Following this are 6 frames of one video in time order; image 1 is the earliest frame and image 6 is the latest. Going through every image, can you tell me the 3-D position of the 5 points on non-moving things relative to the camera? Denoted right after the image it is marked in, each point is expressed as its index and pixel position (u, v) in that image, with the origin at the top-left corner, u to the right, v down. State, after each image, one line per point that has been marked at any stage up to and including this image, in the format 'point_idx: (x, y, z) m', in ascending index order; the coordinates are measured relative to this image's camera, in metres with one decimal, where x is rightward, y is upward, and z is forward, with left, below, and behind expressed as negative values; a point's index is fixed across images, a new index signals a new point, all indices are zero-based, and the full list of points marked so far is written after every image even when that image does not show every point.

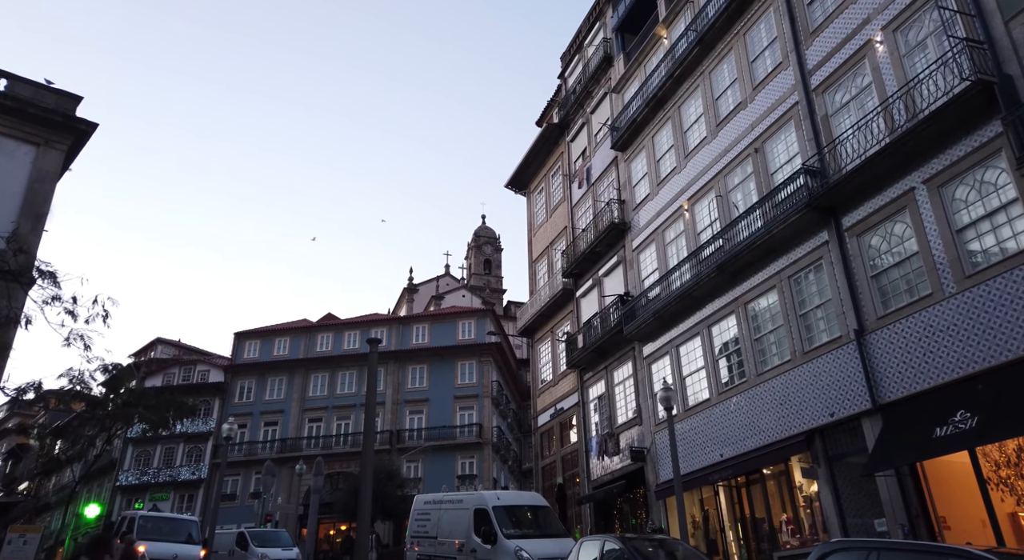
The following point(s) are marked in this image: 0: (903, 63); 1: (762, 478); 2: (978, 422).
0: (+7.5, +4.2, +14.3) m
1: (+5.6, -4.4, +16.8) m
2: (+7.0, -2.1, +11.3) m
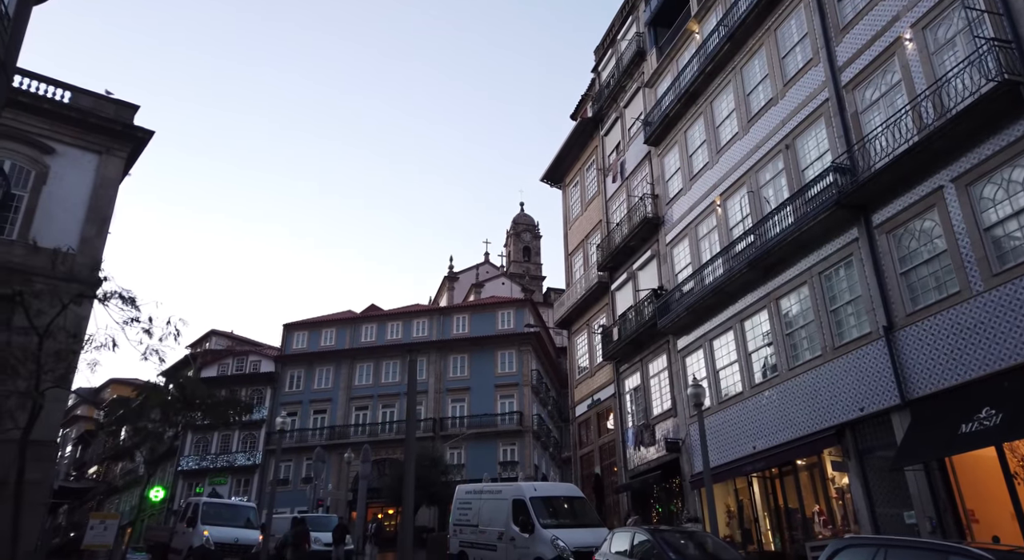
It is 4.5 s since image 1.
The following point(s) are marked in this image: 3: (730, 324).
0: (+8.1, +4.3, +14.4) m
1: (+6.5, -4.3, +17.1) m
2: (+7.5, -2.1, +11.5) m
3: (+5.8, -1.2, +19.6) m
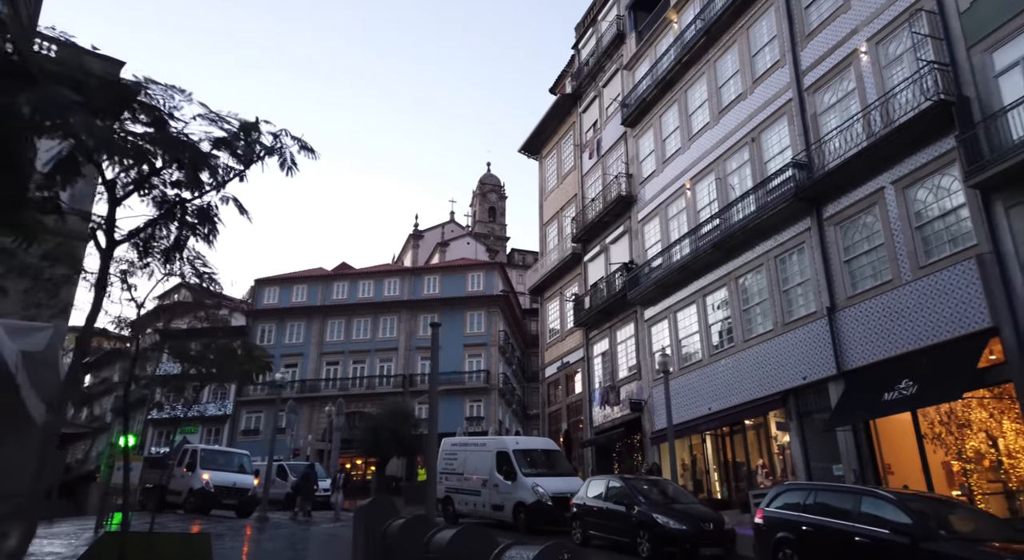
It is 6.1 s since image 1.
0: (+8.1, +4.5, +16.3) m
1: (+6.0, -3.9, +19.4) m
2: (+7.4, -2.0, +13.8) m
3: (+5.3, -0.5, +21.7) m
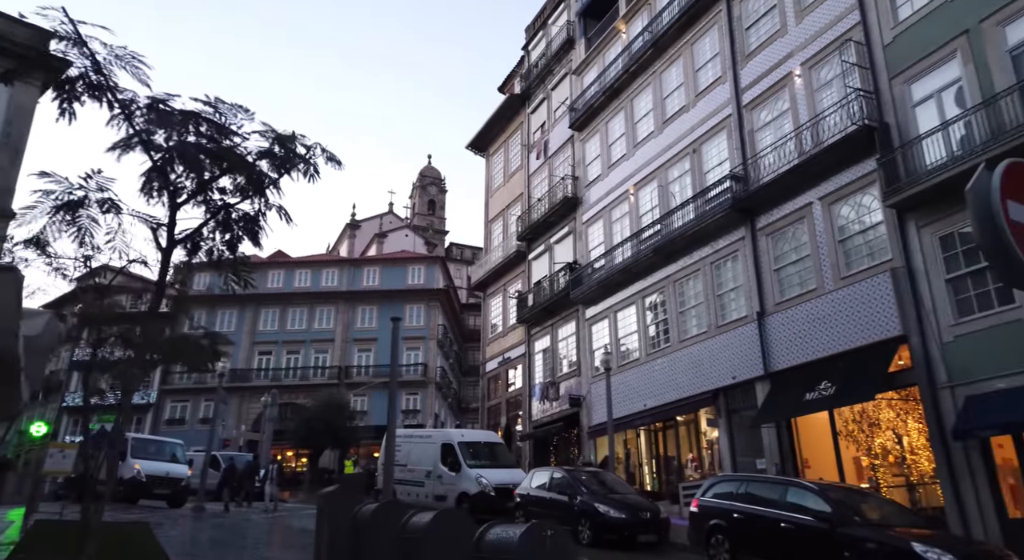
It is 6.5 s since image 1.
0: (+7.1, +4.3, +17.5) m
1: (+4.5, -4.0, +20.5) m
2: (+6.5, -2.2, +15.0) m
3: (+3.7, -0.6, +22.7) m
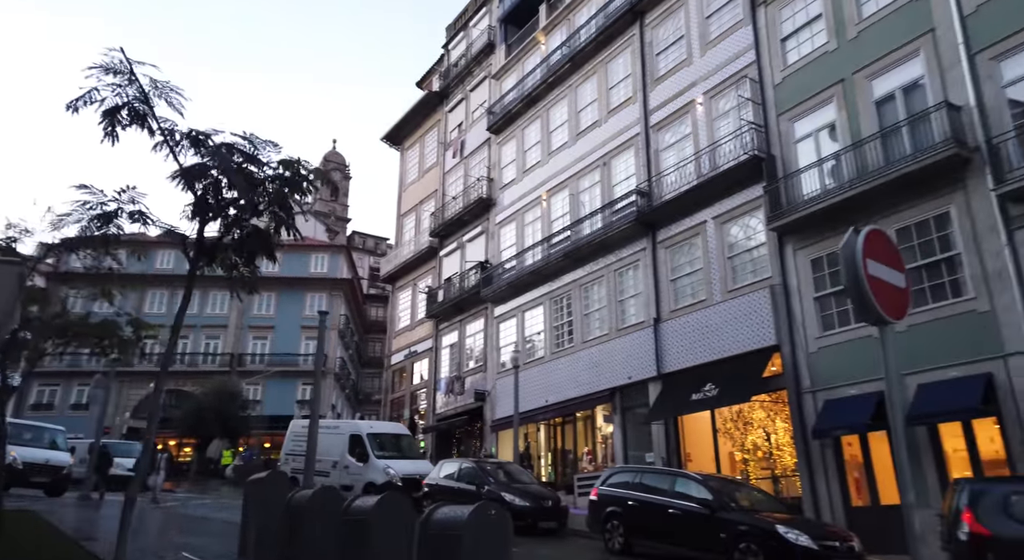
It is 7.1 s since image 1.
0: (+5.2, +4.0, +19.3) m
1: (+1.8, -4.1, +21.9) m
2: (+4.6, -2.5, +16.7) m
3: (+0.9, -0.7, +24.0) m
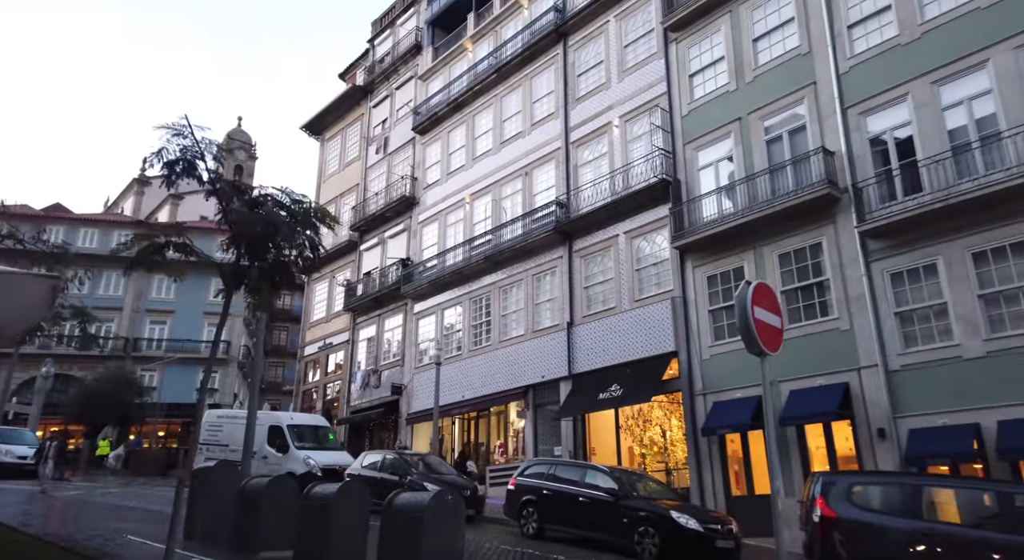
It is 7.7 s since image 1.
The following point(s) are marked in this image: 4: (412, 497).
0: (+3.2, +3.8, +21.0) m
1: (-0.8, -4.2, +23.3) m
2: (+2.7, -2.8, +18.5) m
3: (-1.8, -0.7, +25.2) m
4: (-1.0, -2.0, +7.0) m
